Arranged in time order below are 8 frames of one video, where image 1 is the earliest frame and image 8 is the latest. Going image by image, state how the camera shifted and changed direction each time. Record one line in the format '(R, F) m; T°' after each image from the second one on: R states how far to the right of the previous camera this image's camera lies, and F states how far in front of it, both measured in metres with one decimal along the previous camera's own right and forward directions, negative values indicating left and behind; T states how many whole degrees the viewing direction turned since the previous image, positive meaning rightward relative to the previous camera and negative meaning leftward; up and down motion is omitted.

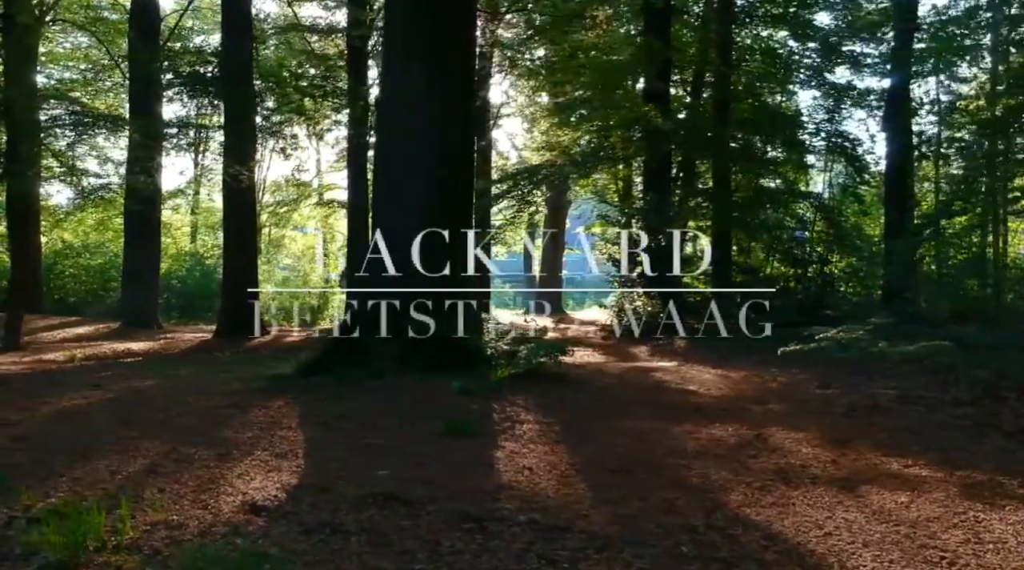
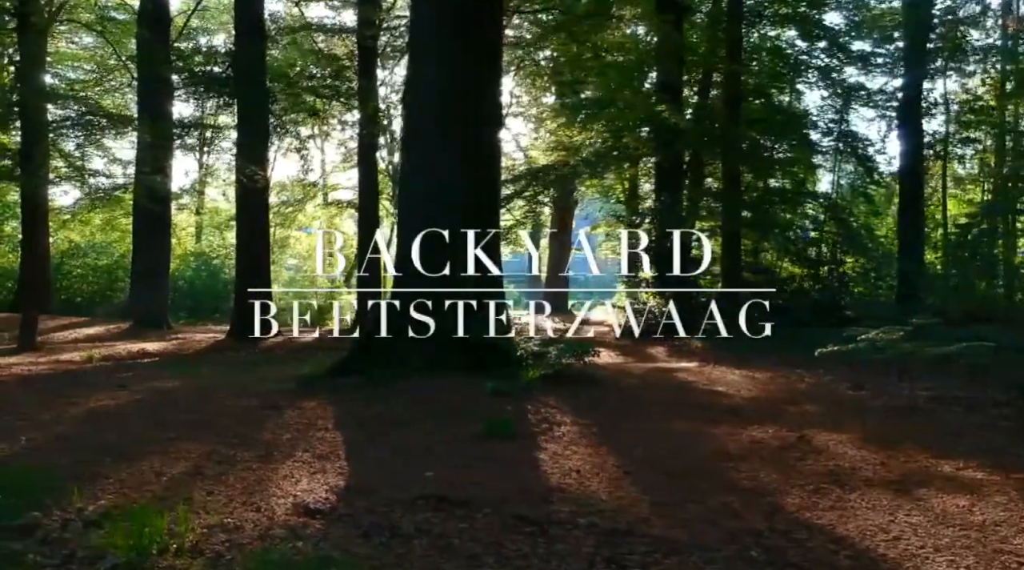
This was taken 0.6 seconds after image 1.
(-0.2, 0.0) m; 0°
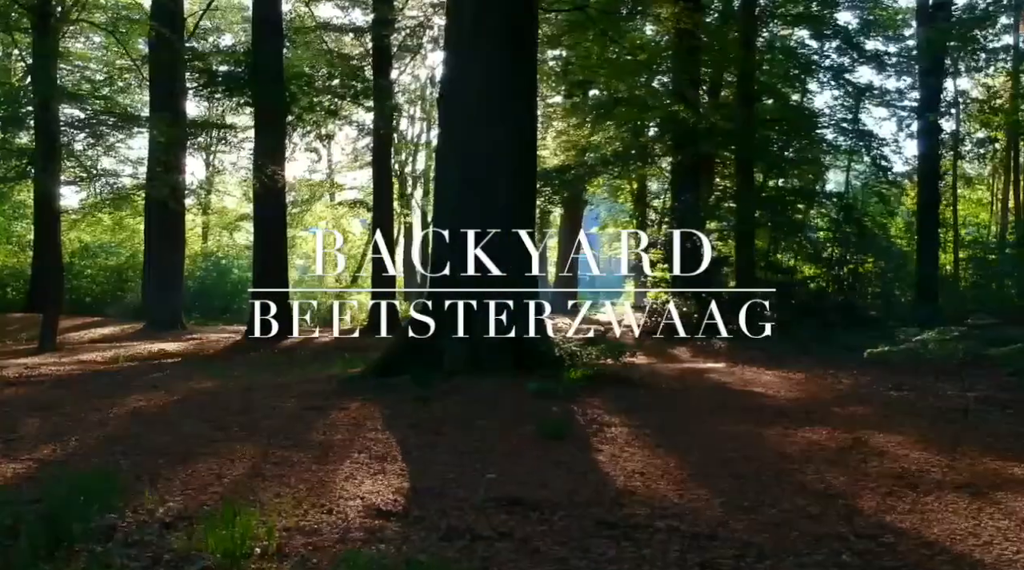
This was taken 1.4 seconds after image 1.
(-0.3, +0.1) m; 0°
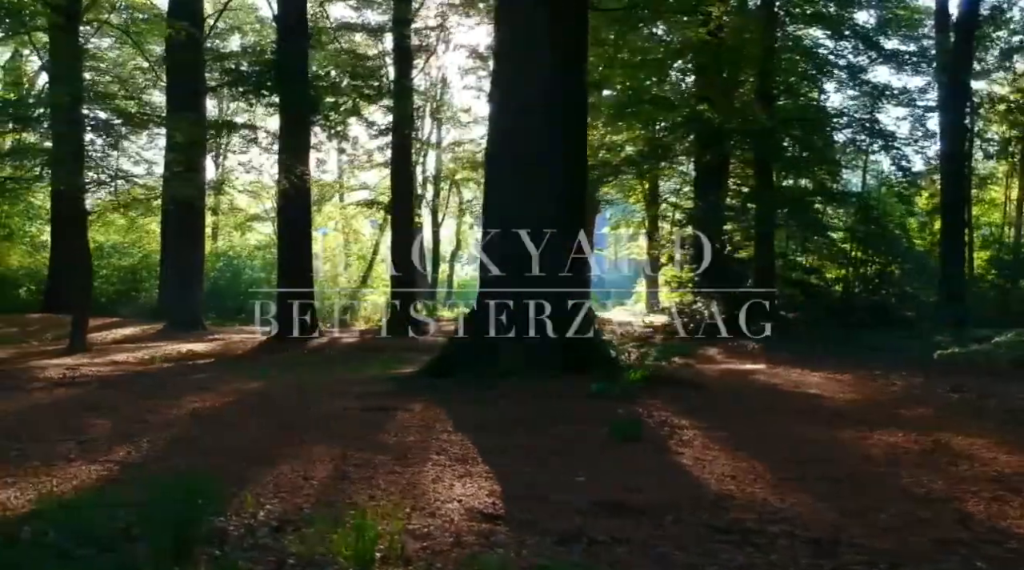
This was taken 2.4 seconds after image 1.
(-0.5, +0.1) m; -1°
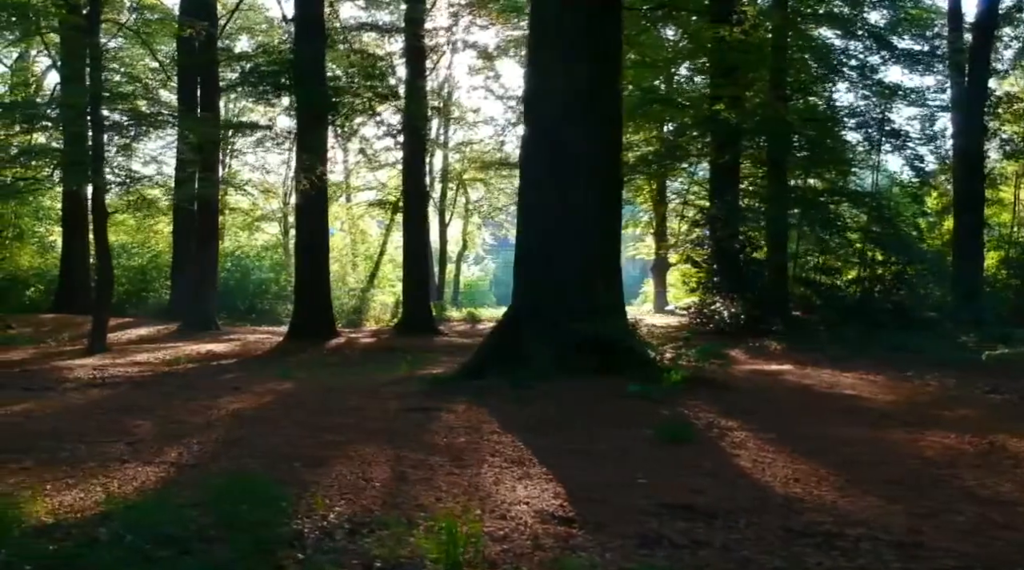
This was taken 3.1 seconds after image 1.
(-0.3, 0.0) m; 0°
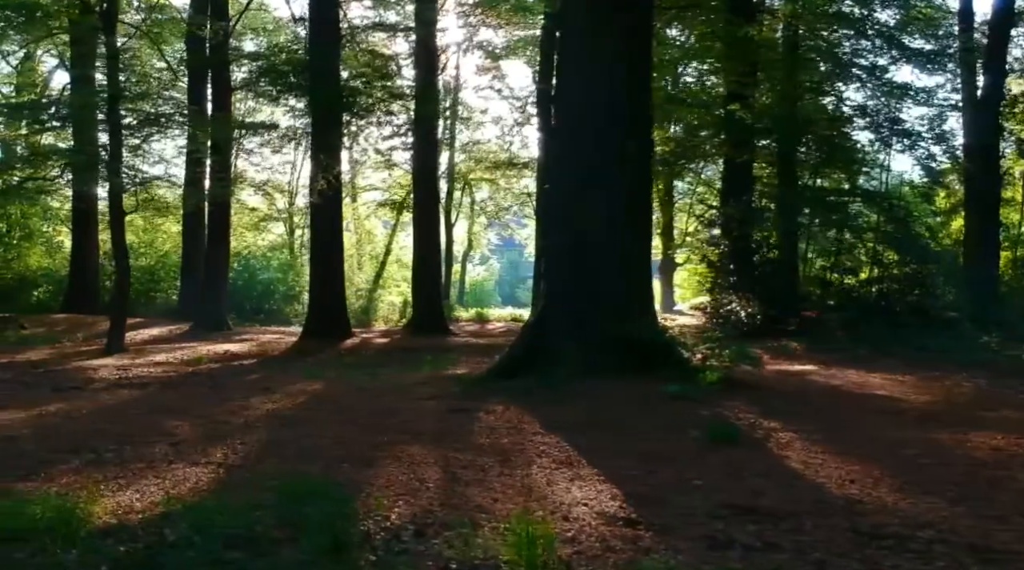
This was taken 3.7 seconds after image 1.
(-0.3, 0.0) m; 0°
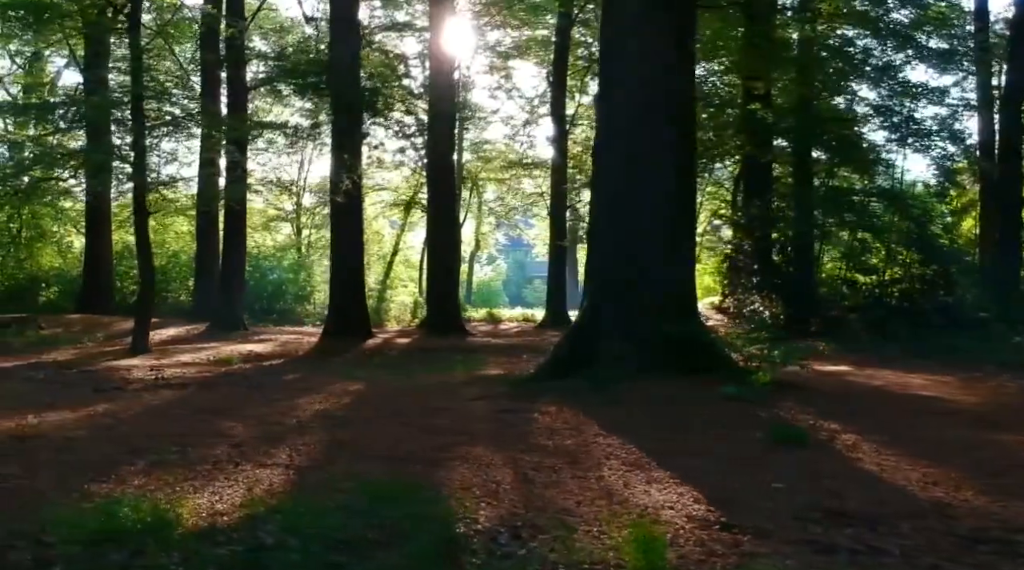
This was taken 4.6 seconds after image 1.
(-0.4, +0.1) m; 0°
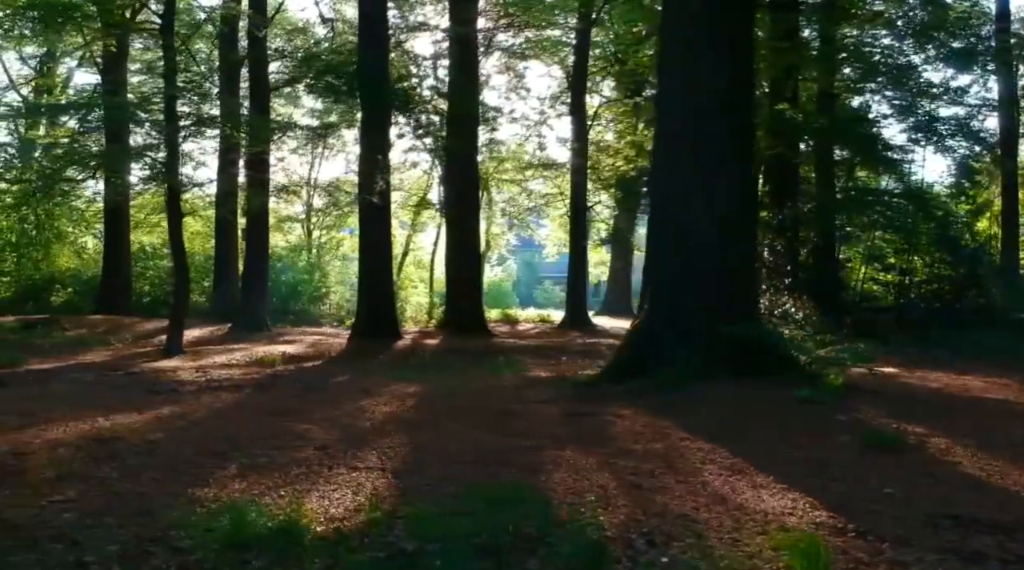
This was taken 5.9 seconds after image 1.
(-0.5, +0.1) m; -1°
